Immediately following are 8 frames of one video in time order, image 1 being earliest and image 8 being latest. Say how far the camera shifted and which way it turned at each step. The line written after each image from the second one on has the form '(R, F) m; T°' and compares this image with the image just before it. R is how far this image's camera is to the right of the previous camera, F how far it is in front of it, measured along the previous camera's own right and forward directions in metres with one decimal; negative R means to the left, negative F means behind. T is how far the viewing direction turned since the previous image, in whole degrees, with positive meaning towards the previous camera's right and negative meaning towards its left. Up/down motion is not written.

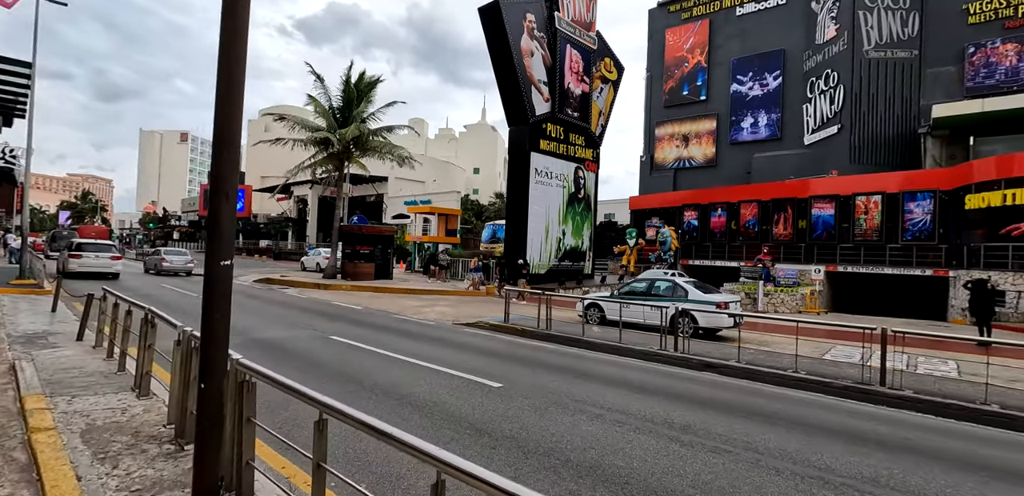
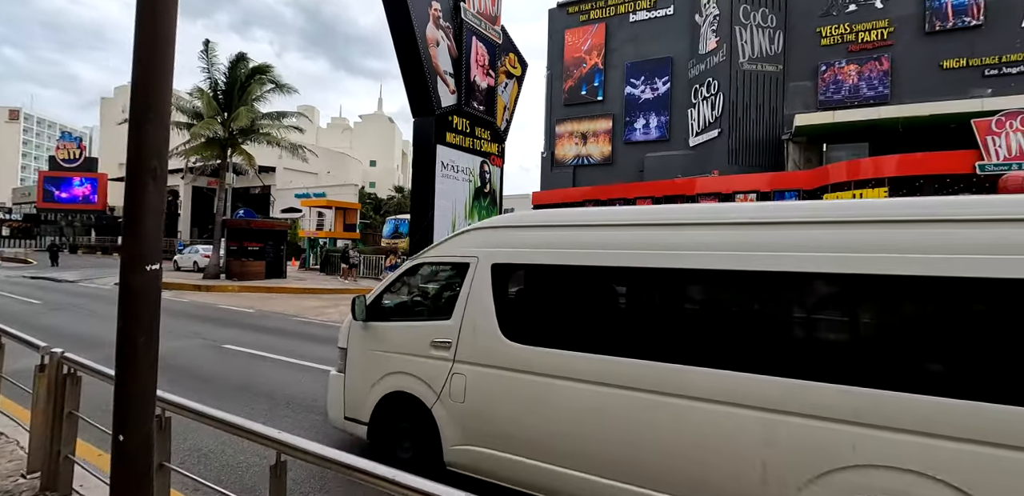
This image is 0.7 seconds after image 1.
(-0.5, +0.4) m; +12°
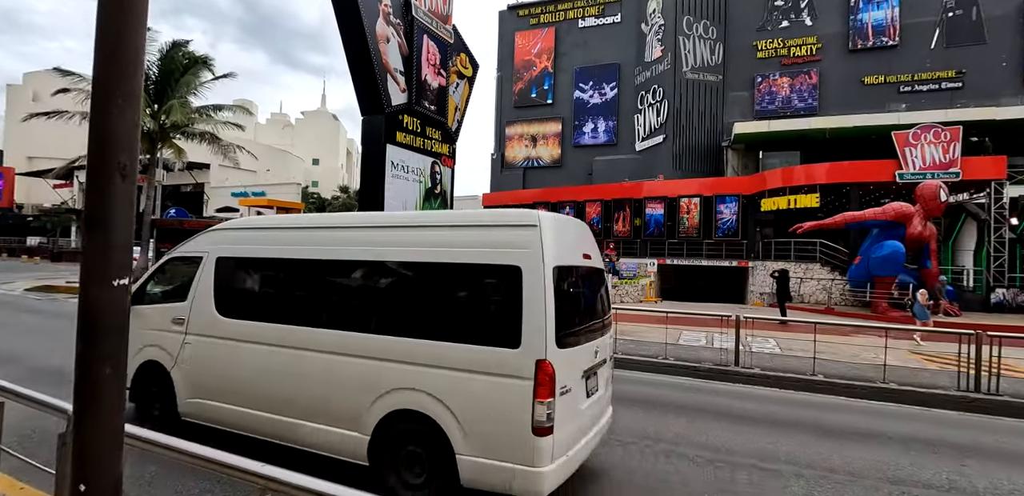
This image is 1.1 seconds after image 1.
(-0.3, +0.2) m; +6°
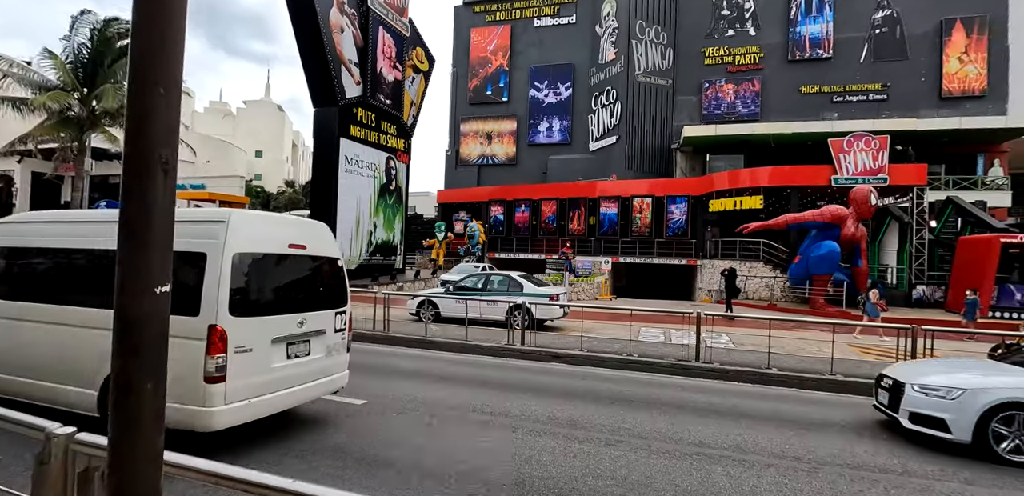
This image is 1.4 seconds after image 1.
(-0.4, +0.1) m; +6°
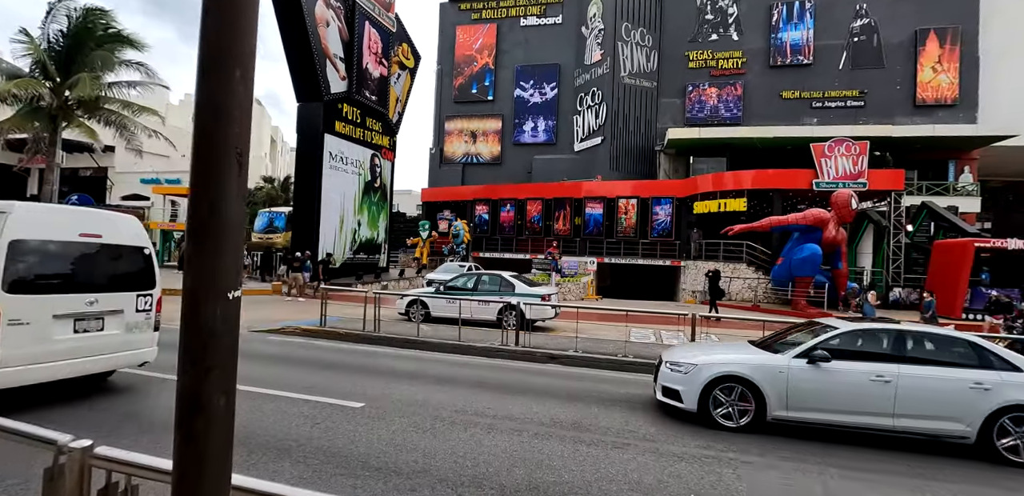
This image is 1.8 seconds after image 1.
(-0.3, +0.1) m; +2°
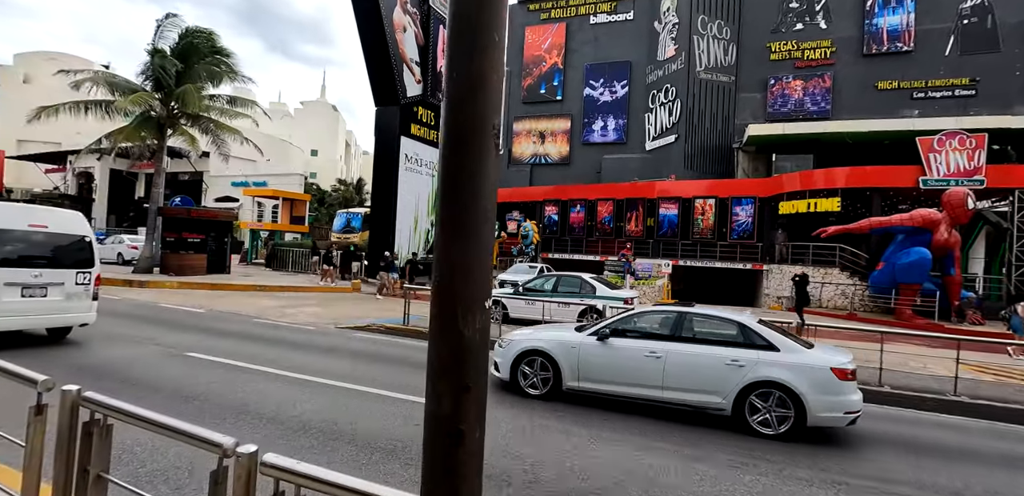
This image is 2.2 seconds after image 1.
(-0.5, +0.2) m; -7°
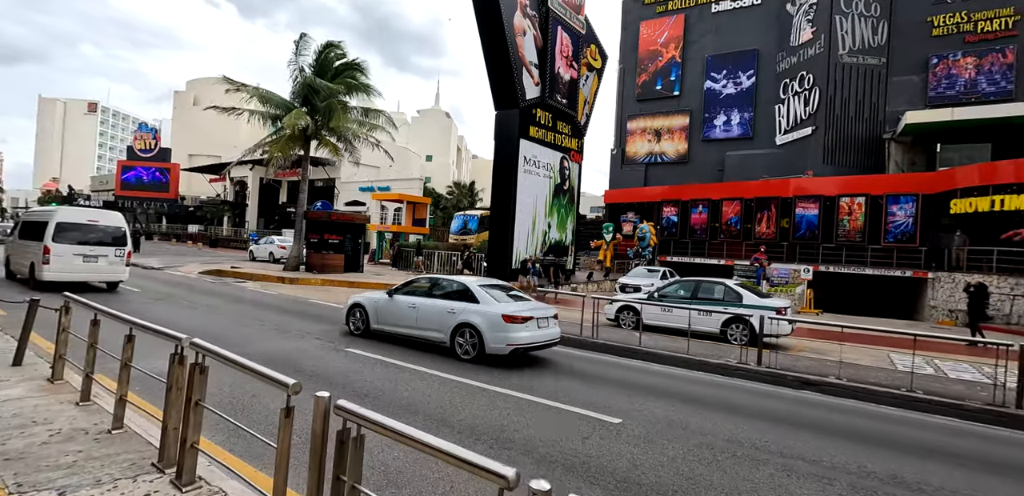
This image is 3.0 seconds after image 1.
(-0.8, +0.2) m; -12°
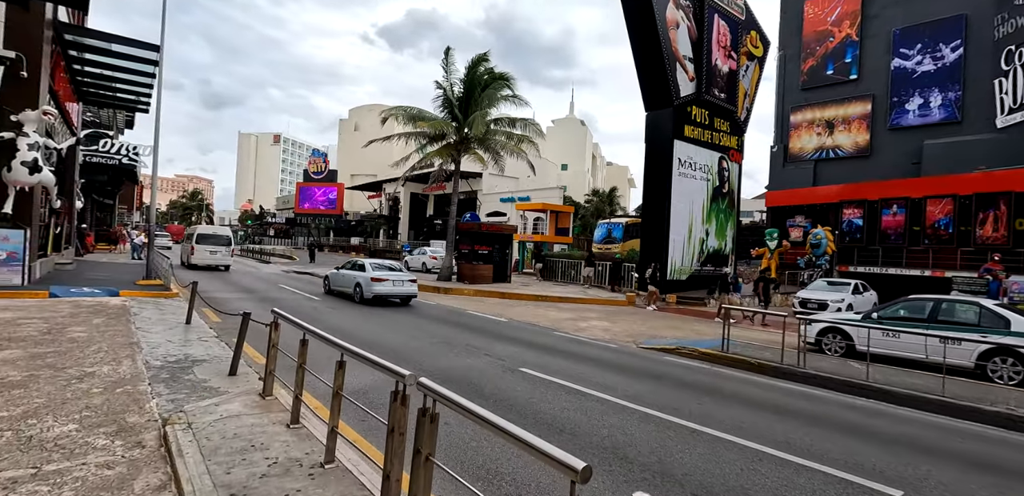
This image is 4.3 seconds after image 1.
(-1.0, +0.8) m; -15°
